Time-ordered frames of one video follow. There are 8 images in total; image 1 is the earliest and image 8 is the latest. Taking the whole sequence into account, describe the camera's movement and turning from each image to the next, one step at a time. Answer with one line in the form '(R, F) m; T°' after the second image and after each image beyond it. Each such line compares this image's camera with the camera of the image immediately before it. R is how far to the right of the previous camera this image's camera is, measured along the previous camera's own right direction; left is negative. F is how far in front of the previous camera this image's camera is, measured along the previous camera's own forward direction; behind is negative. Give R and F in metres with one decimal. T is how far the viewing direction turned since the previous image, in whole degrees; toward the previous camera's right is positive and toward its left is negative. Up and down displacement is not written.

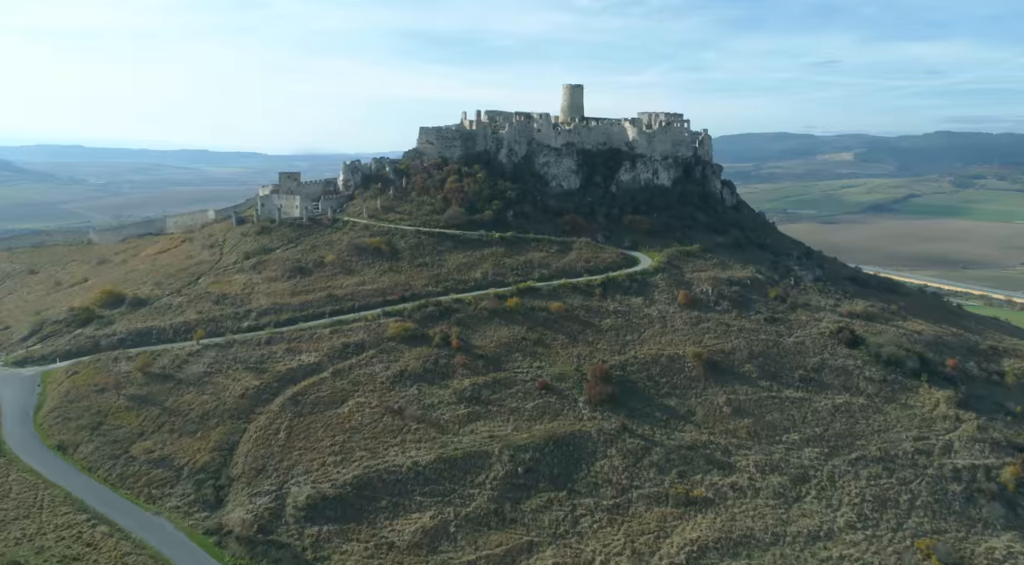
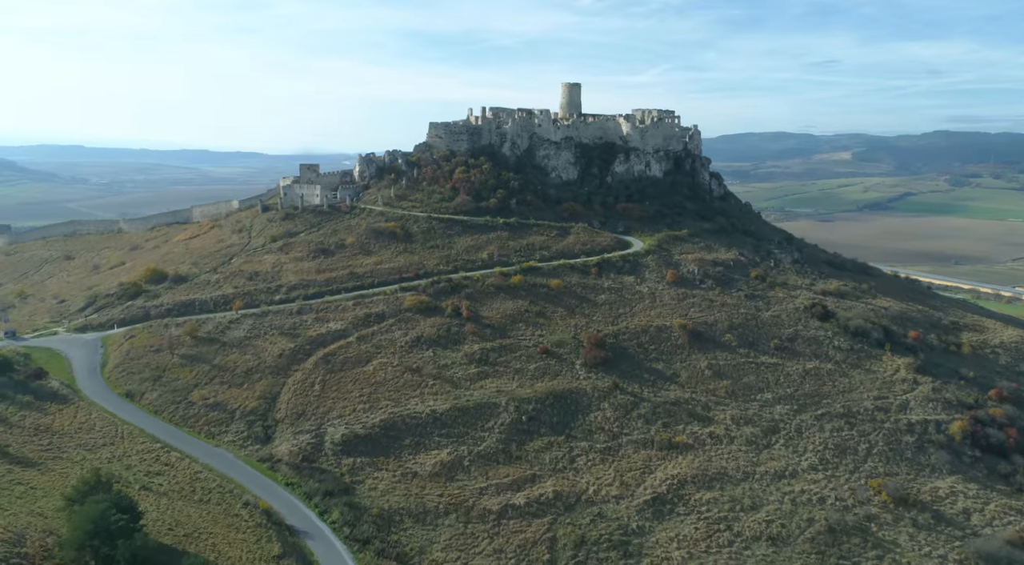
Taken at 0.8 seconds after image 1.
(-0.2, -4.3) m; 0°
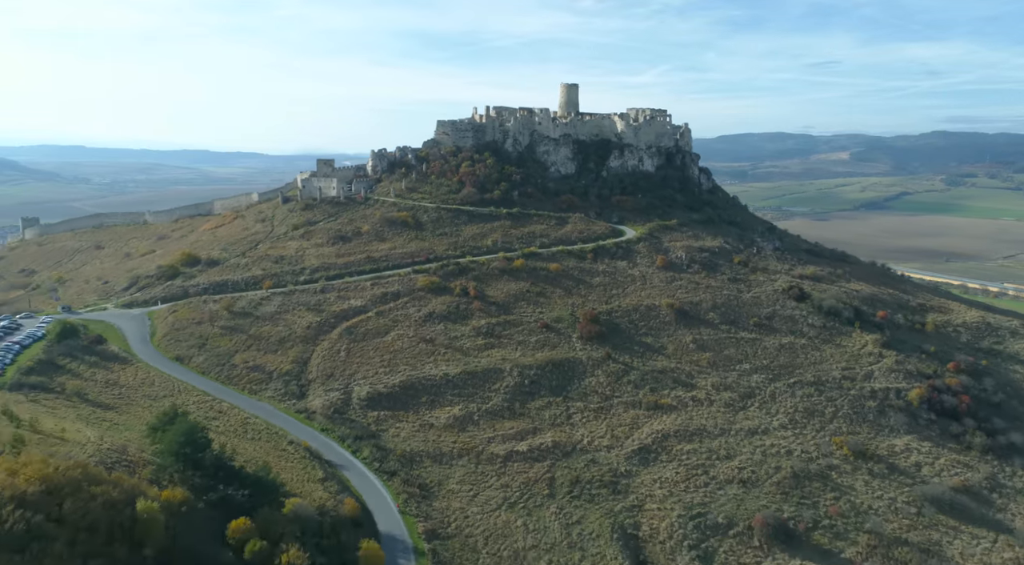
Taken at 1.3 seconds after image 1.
(-0.2, -4.3) m; 0°
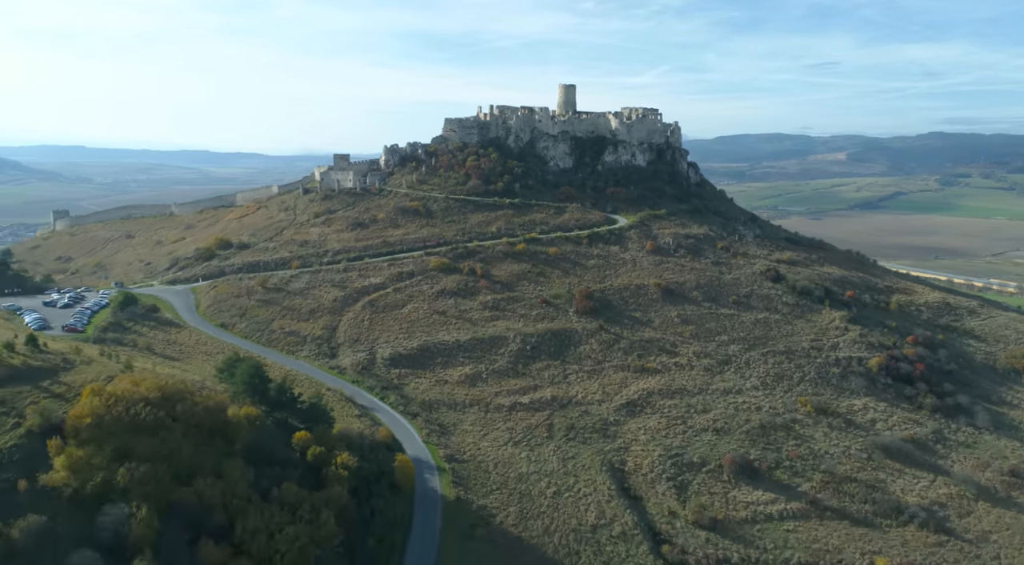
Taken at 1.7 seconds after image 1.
(-0.3, -5.1) m; 0°
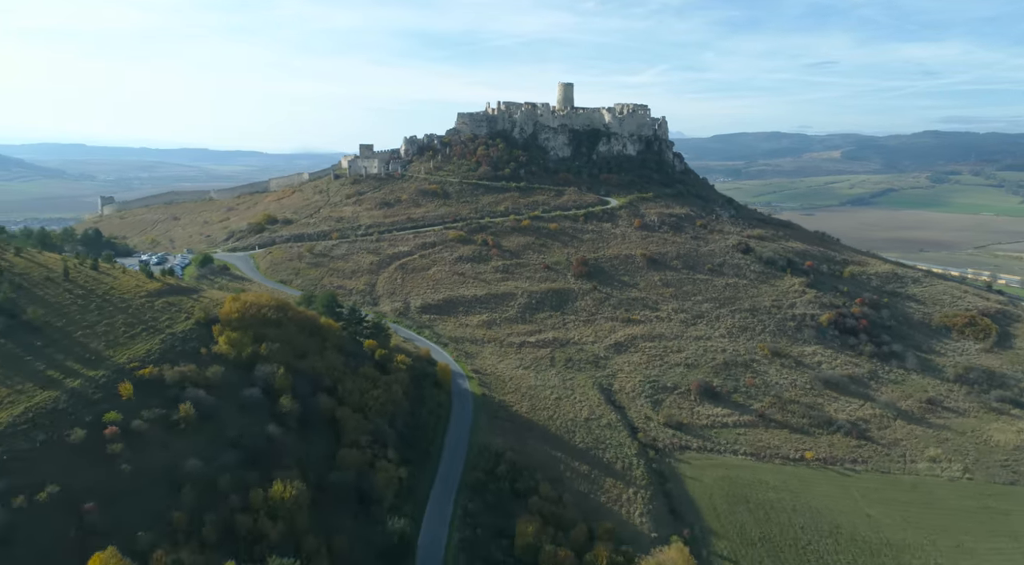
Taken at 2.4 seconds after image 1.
(-0.7, -8.8) m; 0°
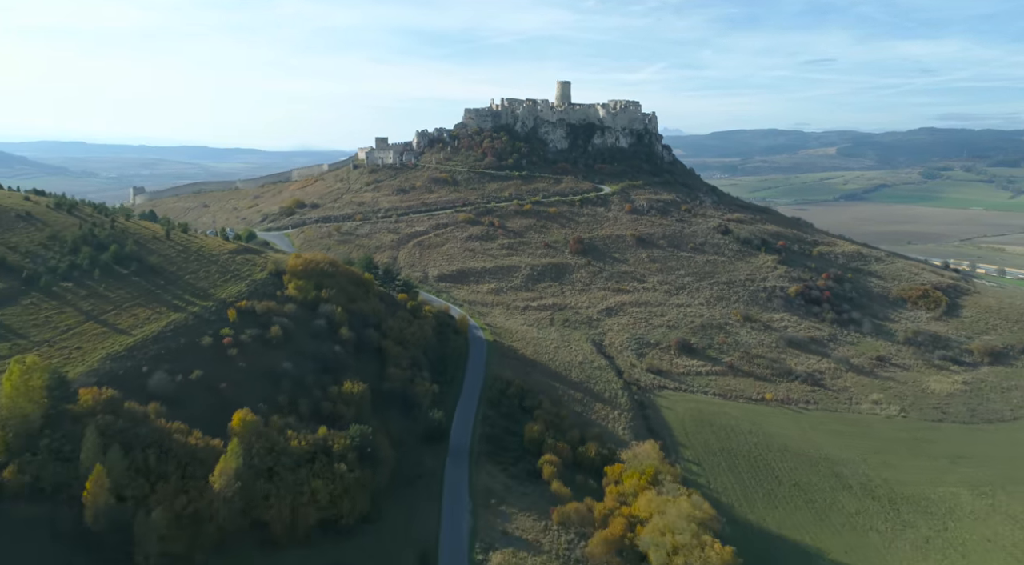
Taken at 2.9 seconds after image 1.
(-0.5, -7.3) m; 0°
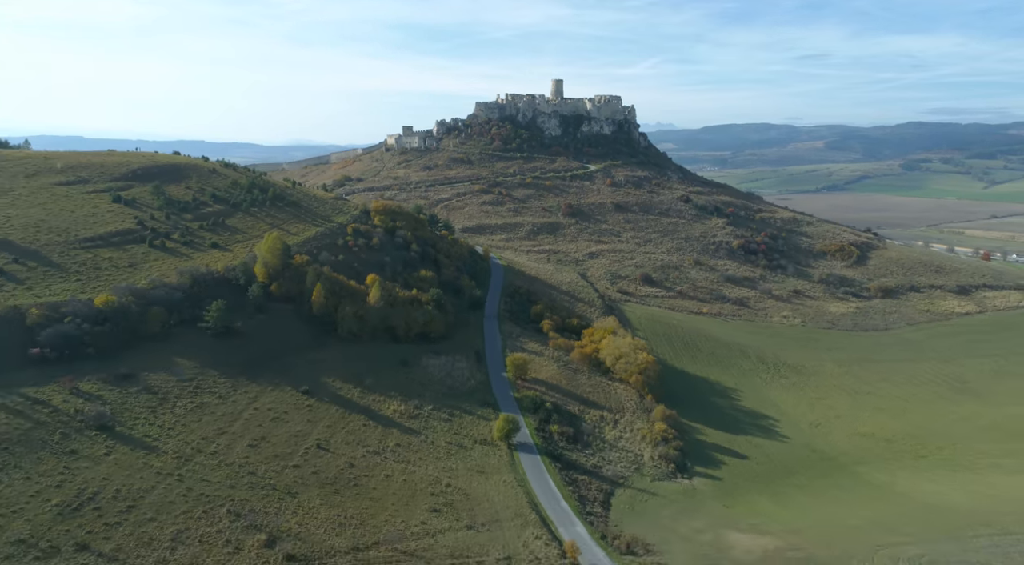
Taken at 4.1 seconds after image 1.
(-1.1, -17.8) m; 0°
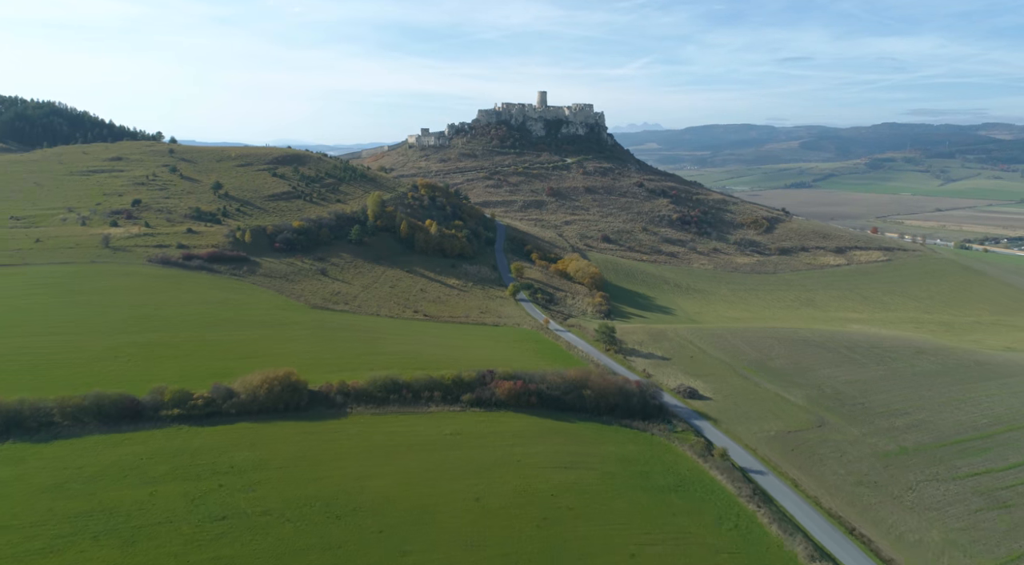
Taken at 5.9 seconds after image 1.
(-1.3, -27.2) m; +1°
